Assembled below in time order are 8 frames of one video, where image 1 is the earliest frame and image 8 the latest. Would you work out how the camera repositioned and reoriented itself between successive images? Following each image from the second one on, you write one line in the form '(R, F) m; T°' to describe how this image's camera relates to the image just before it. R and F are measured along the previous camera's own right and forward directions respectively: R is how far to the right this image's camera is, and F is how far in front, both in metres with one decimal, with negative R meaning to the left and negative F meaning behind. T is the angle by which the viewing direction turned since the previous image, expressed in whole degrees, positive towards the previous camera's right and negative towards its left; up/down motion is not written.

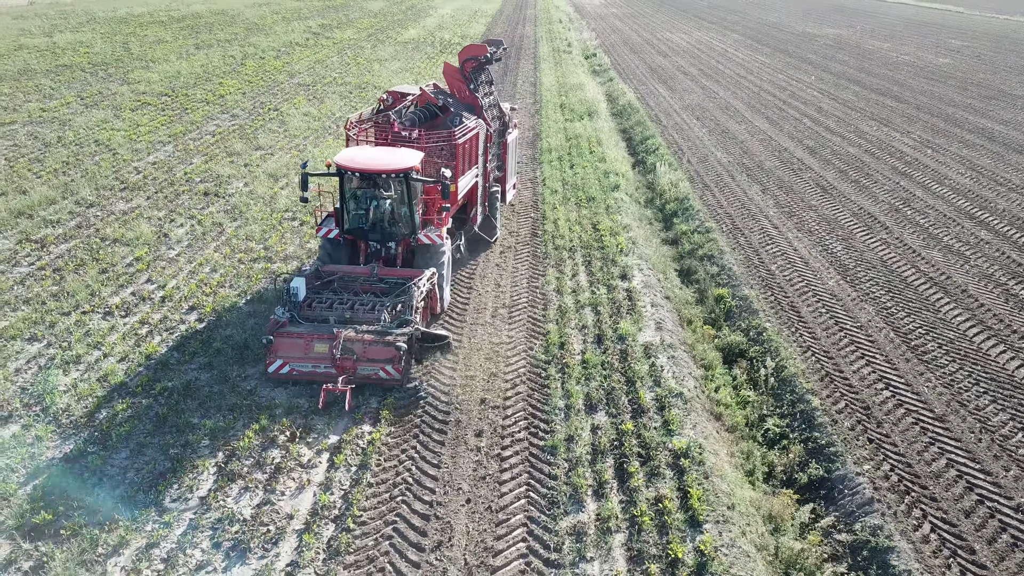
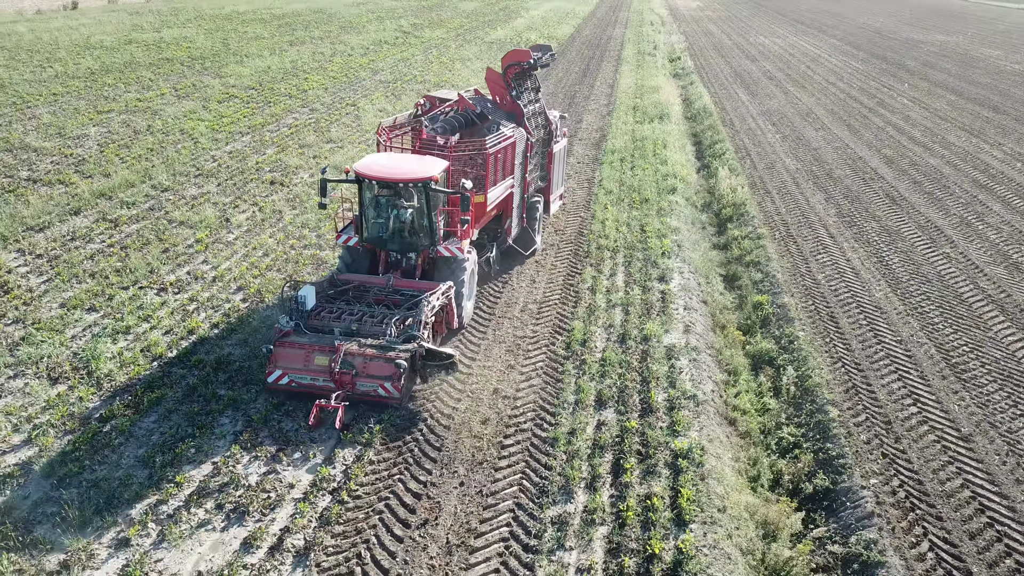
(+0.7, -0.1) m; -6°
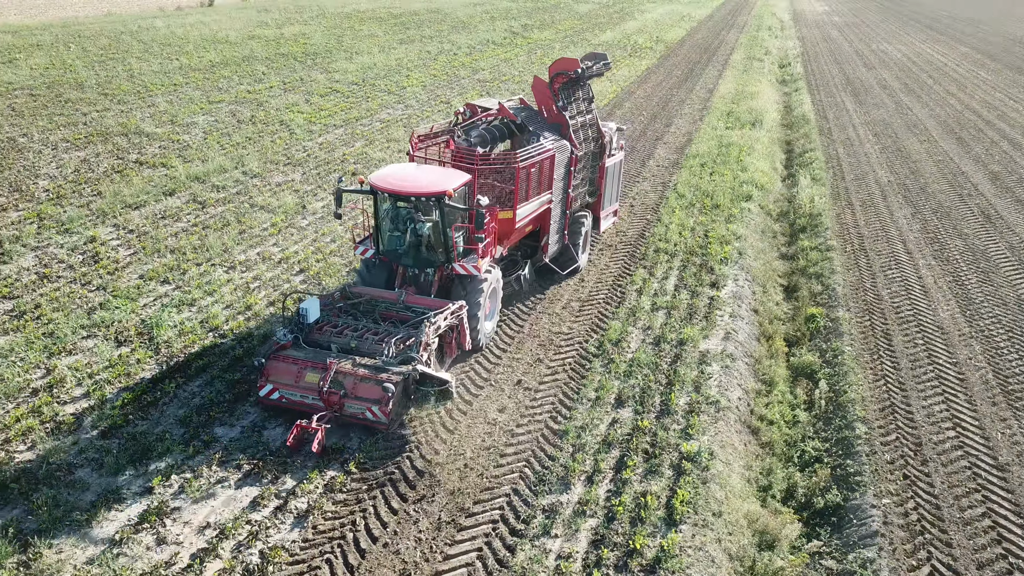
(+0.8, -0.2) m; -7°
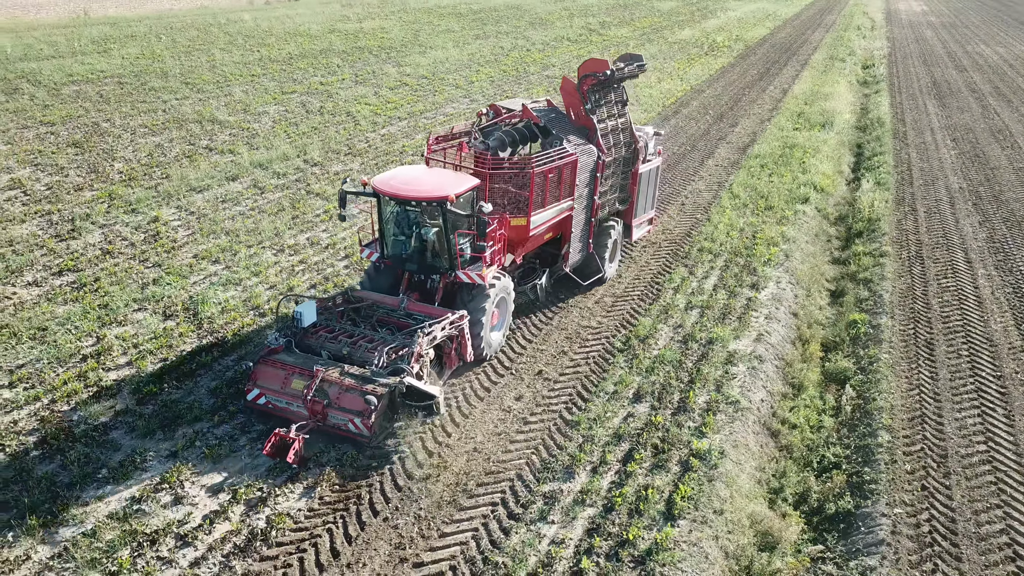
(+0.6, -0.1) m; -5°
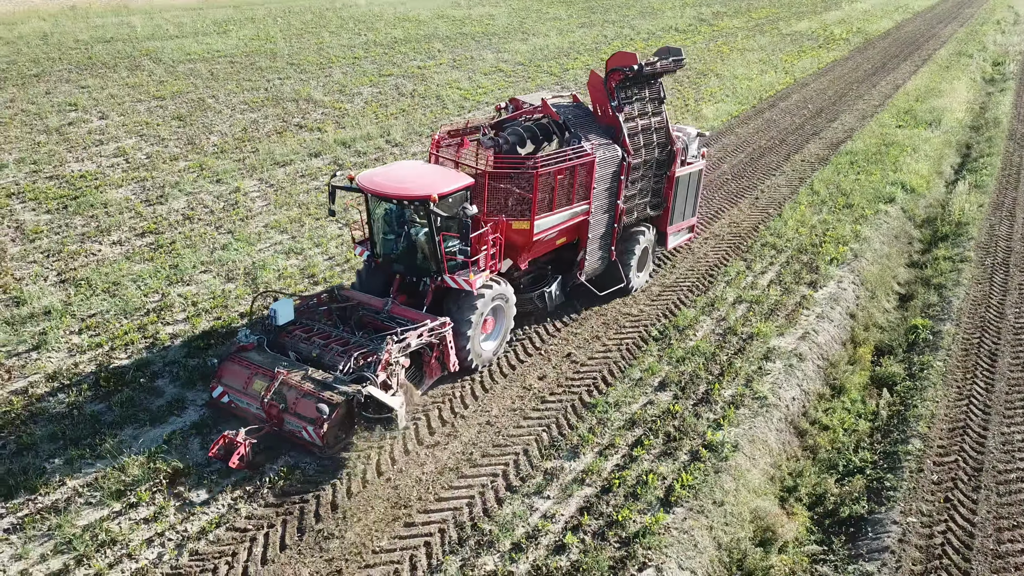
(+0.8, -0.1) m; -7°
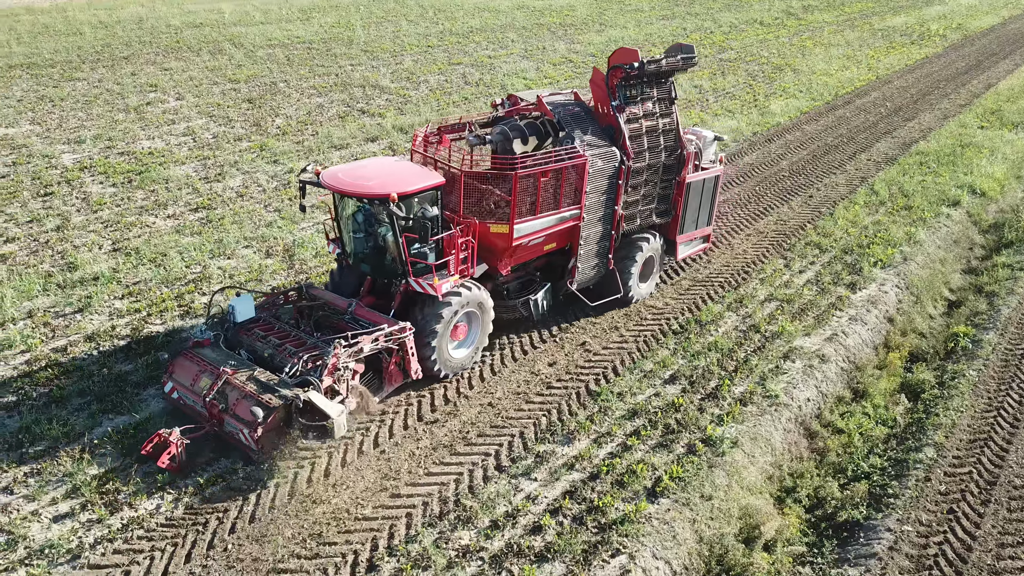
(+0.7, -0.1) m; -6°
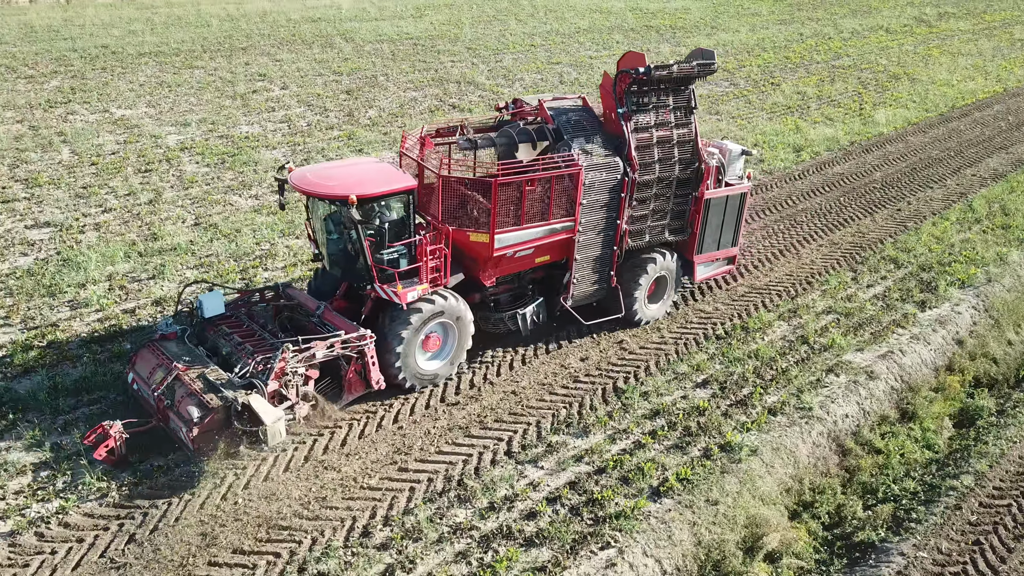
(+0.8, -0.1) m; -8°
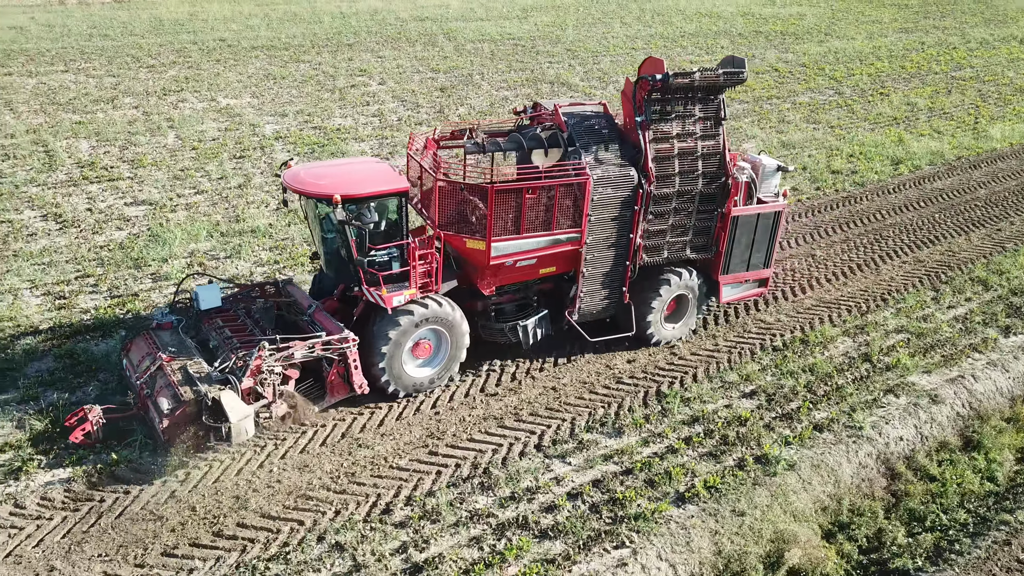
(+0.5, 0.0) m; -7°
